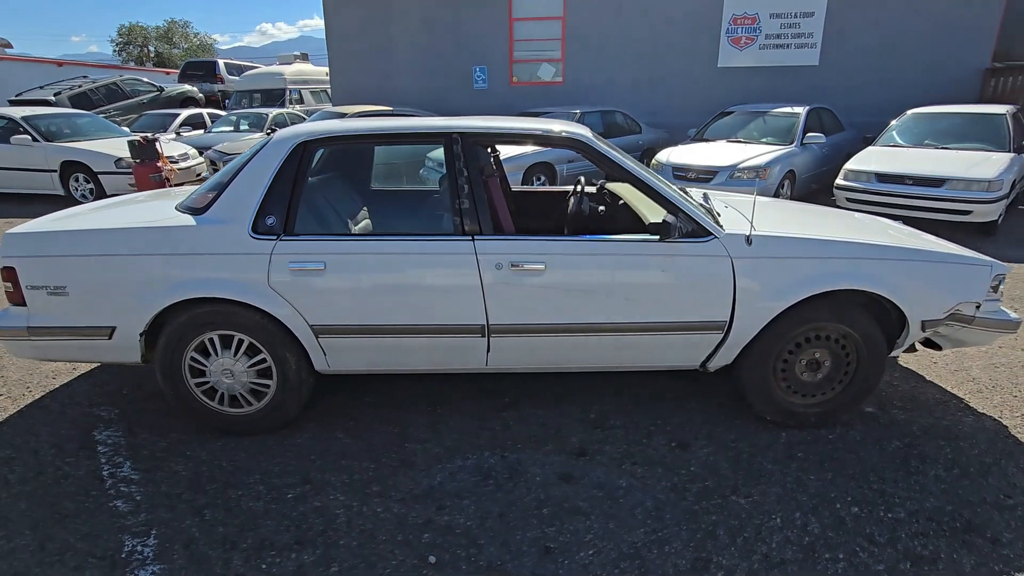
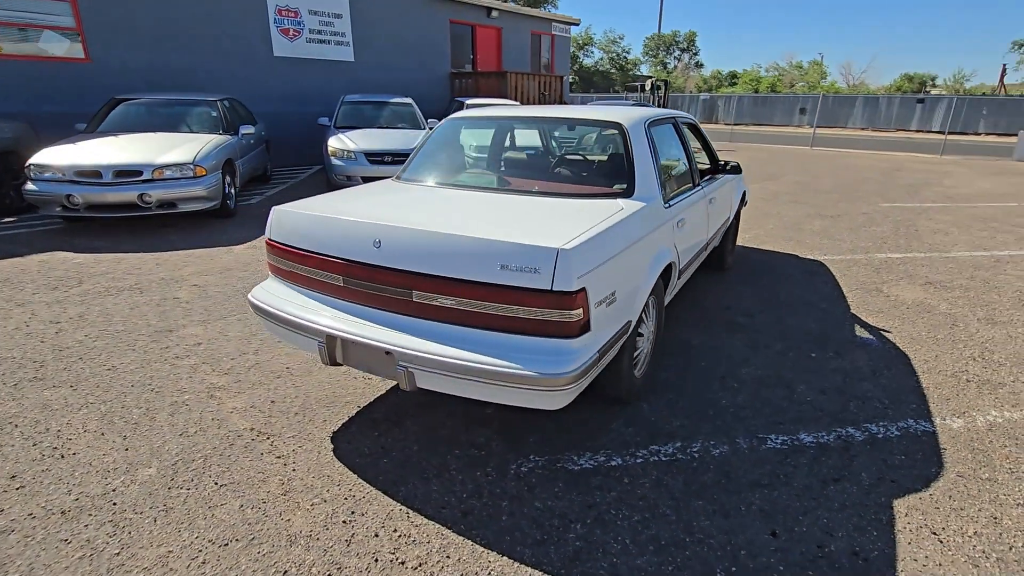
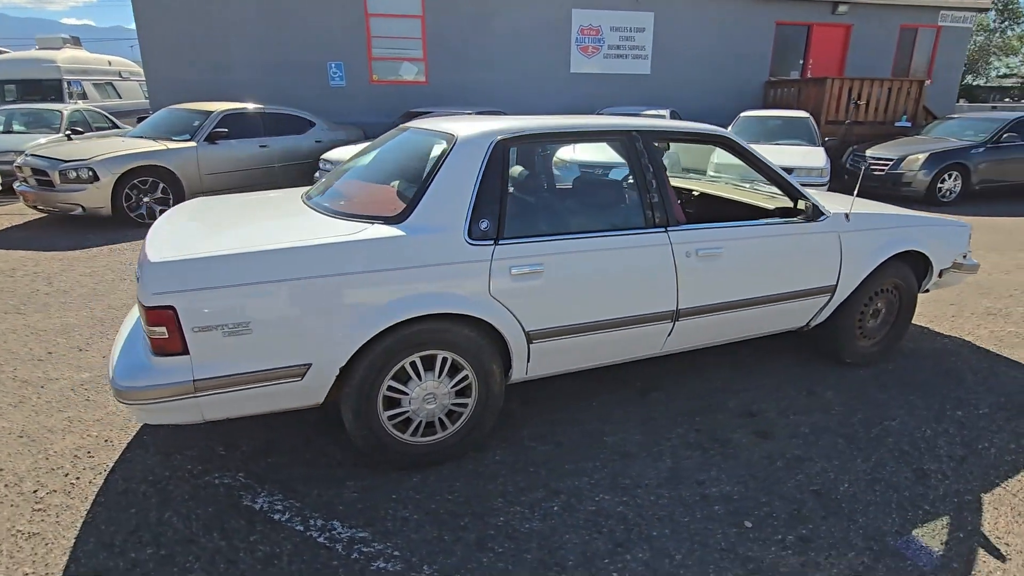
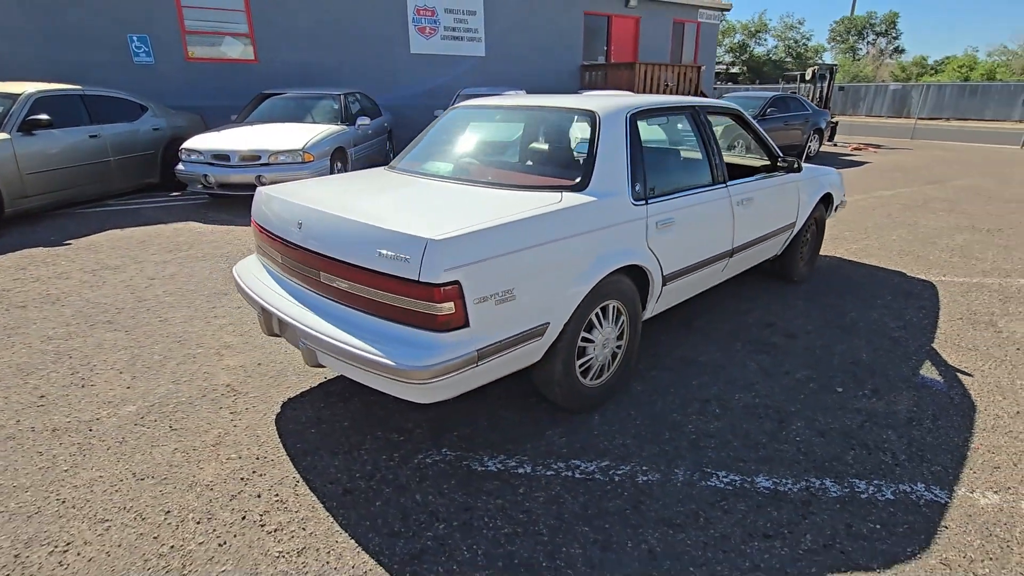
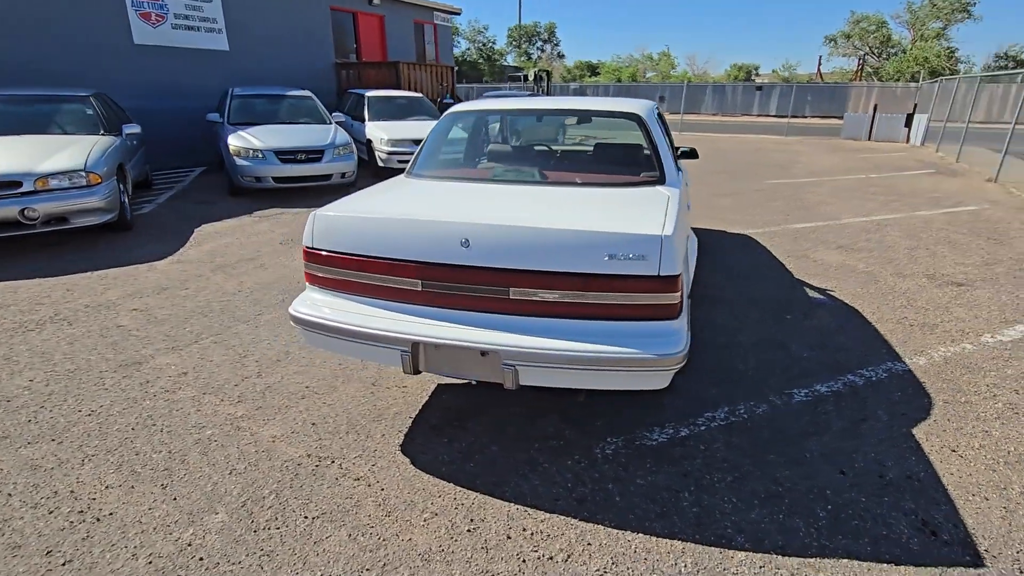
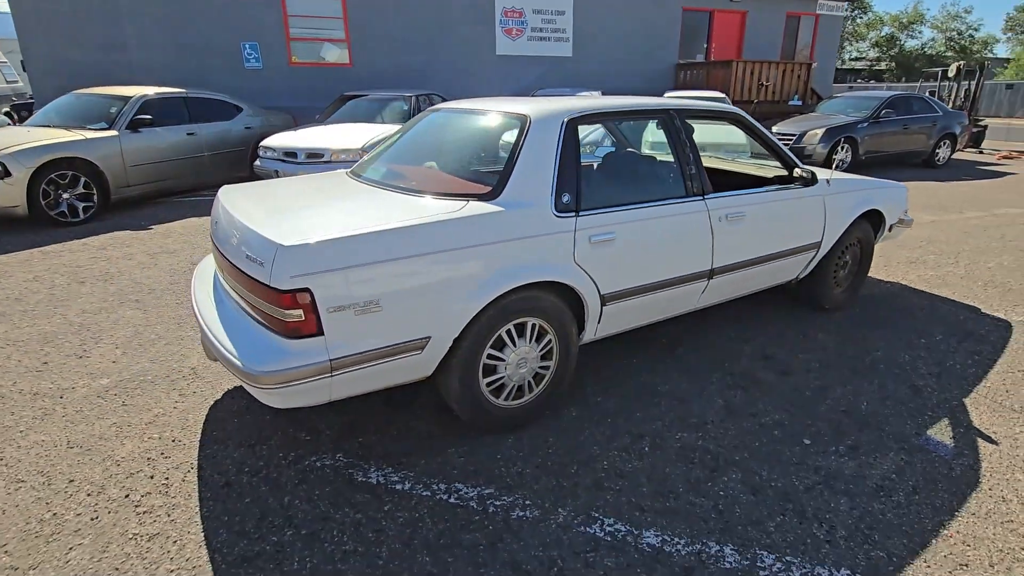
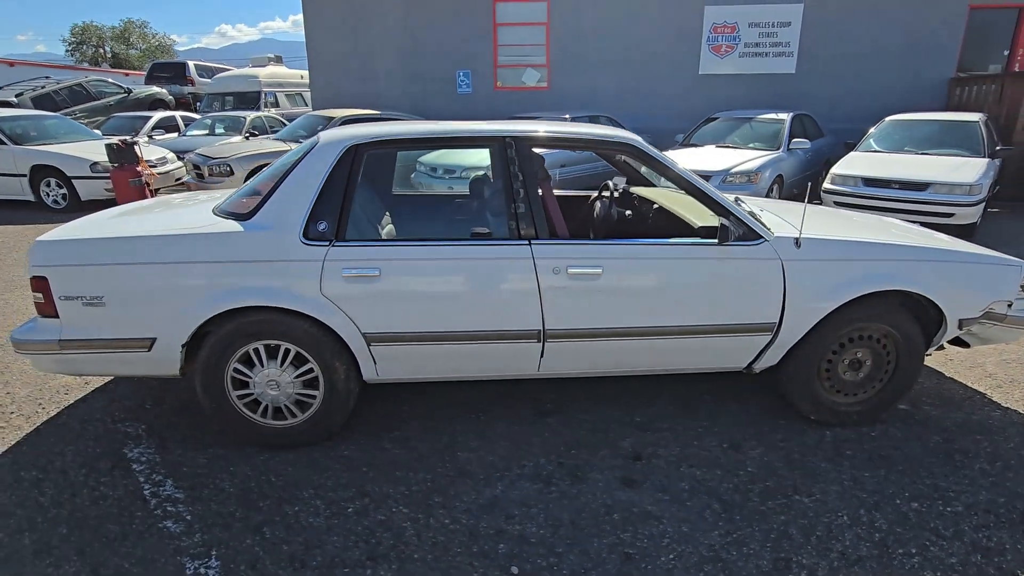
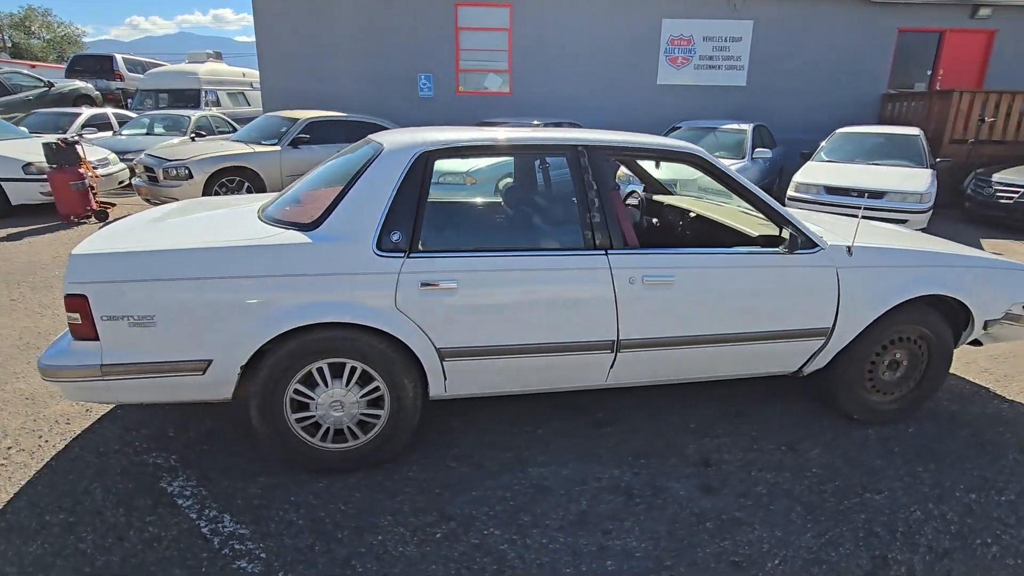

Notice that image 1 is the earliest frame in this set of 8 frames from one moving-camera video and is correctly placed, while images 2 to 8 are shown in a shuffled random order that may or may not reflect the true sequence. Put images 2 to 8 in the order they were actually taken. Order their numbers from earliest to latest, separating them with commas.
7, 8, 3, 6, 4, 2, 5
